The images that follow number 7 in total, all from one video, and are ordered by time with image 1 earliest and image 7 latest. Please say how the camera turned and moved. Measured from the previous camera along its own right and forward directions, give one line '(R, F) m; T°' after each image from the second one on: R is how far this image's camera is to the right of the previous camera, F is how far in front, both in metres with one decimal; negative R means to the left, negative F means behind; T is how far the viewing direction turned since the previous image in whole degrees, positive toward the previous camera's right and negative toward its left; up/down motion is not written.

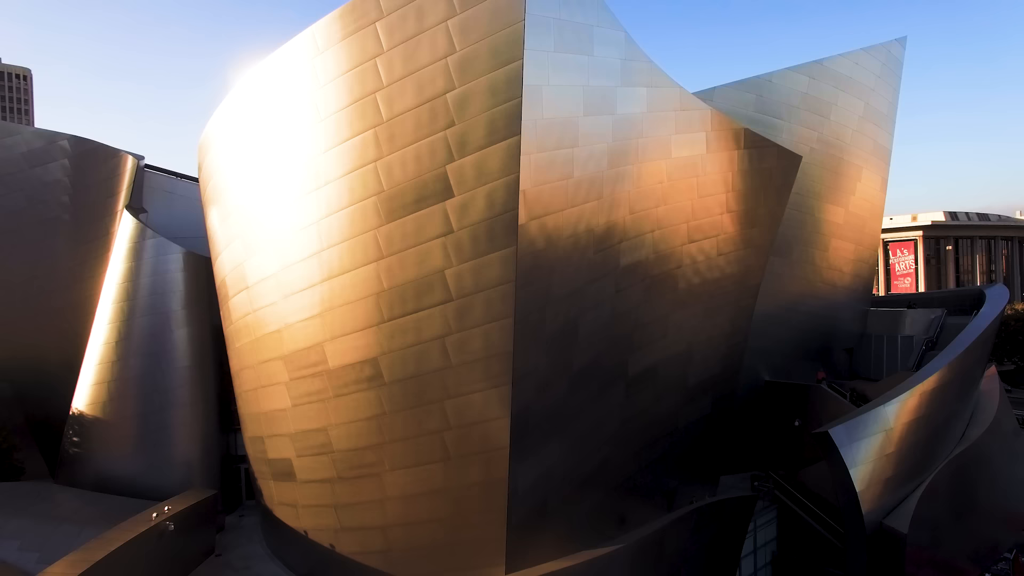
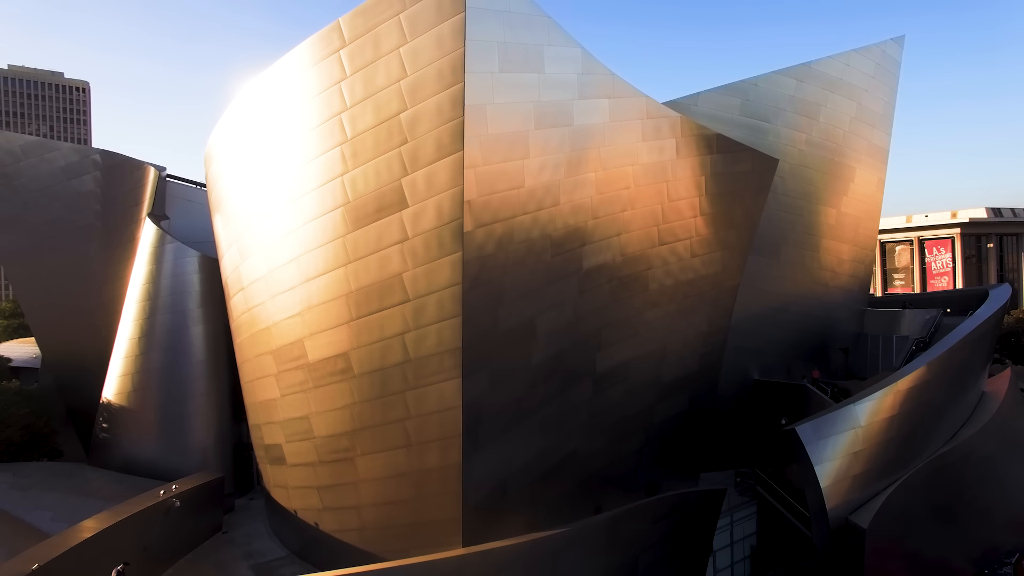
(+1.0, -0.5) m; -4°
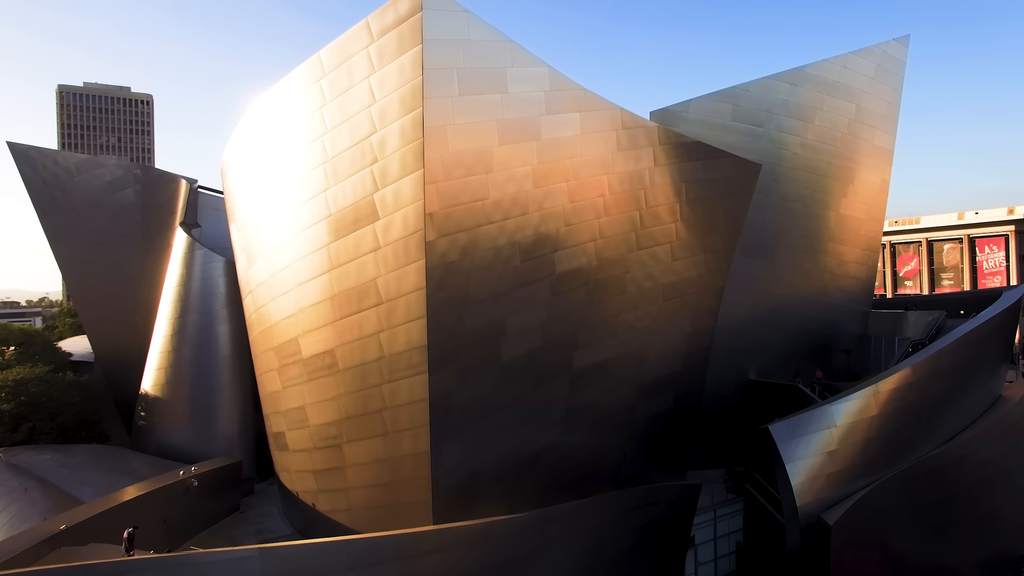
(+1.1, -0.5) m; -5°
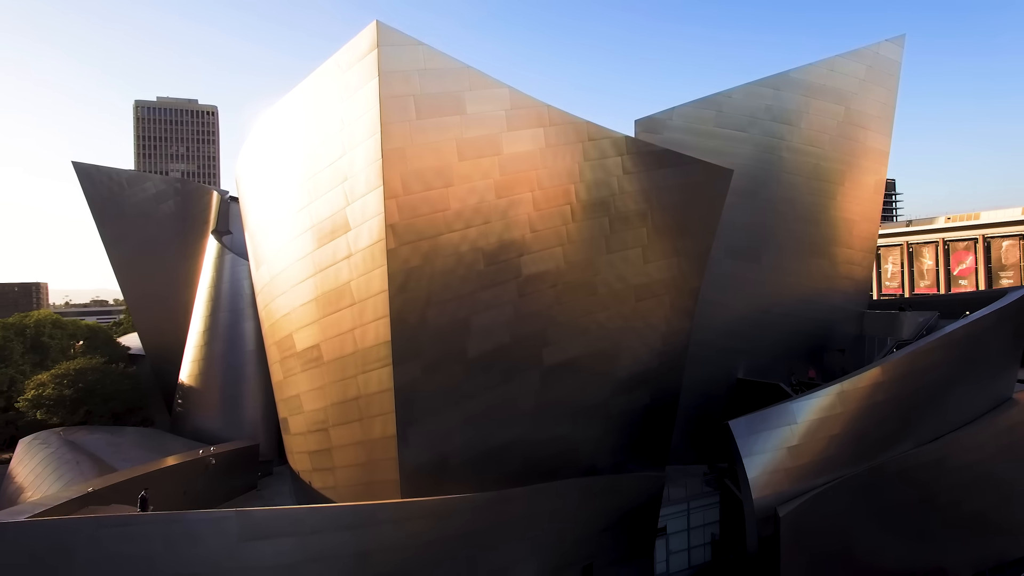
(+1.4, -0.7) m; -5°
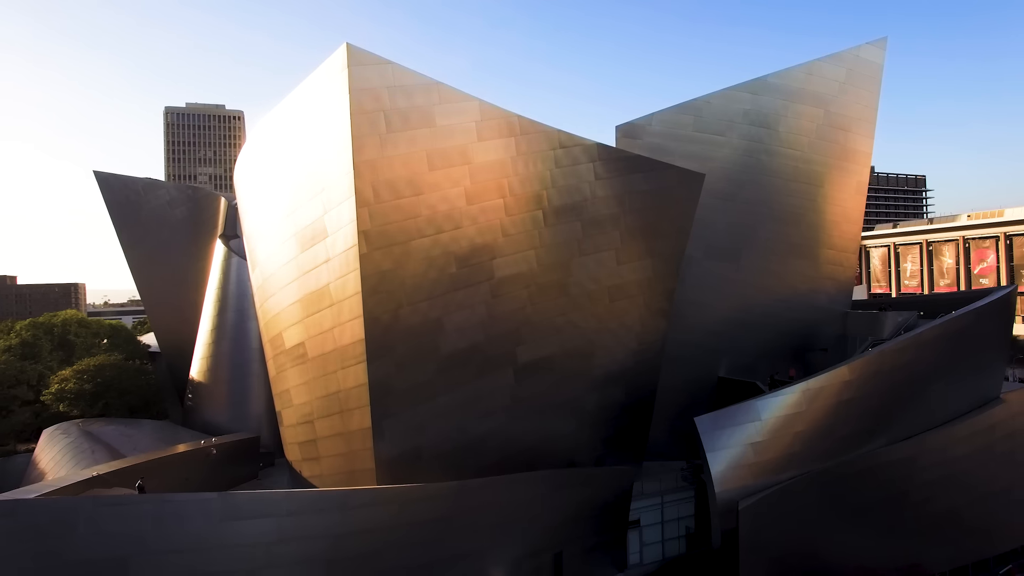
(+0.9, -0.5) m; -2°
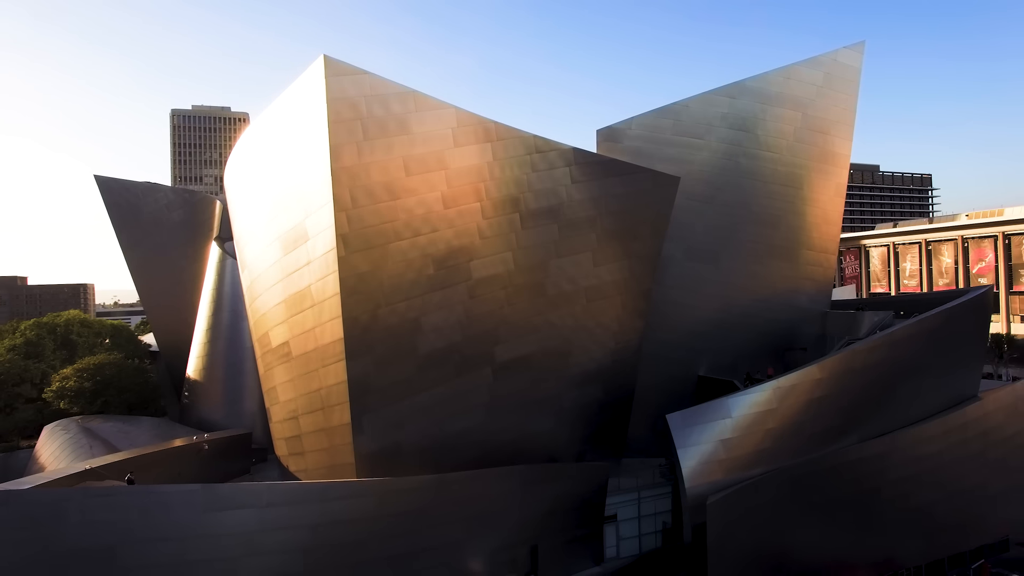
(+0.5, -0.3) m; -1°
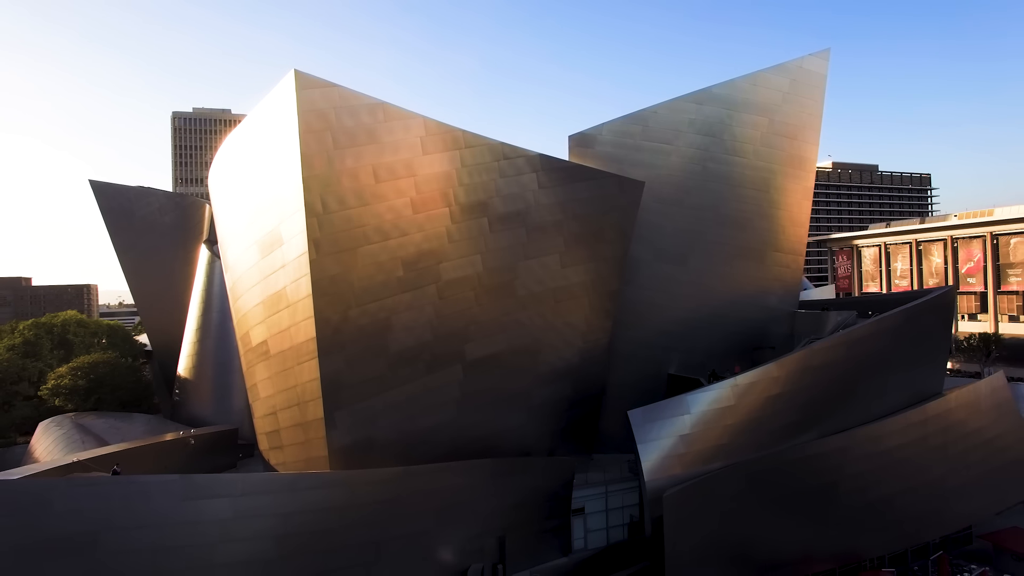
(+0.7, -0.5) m; 0°
